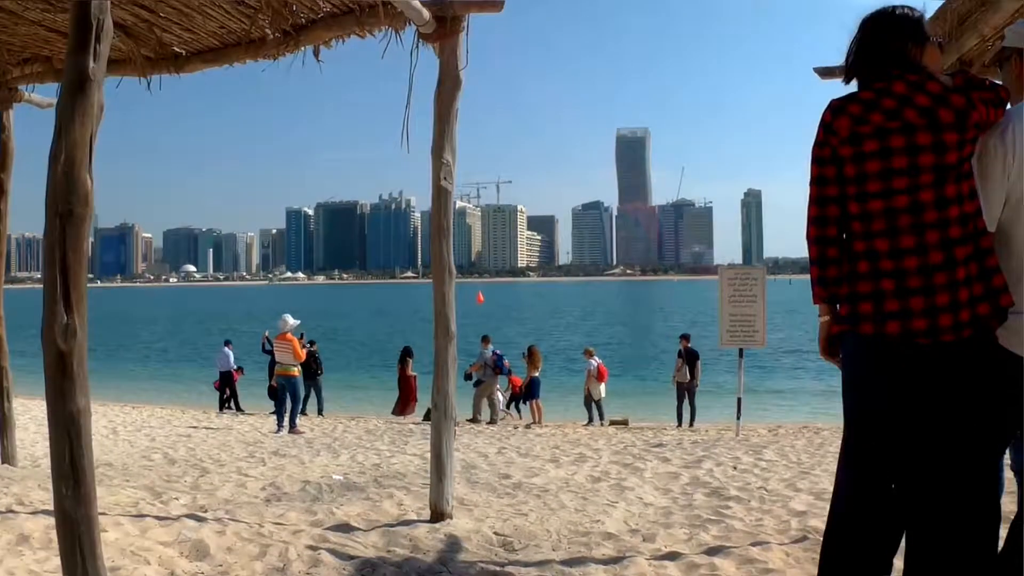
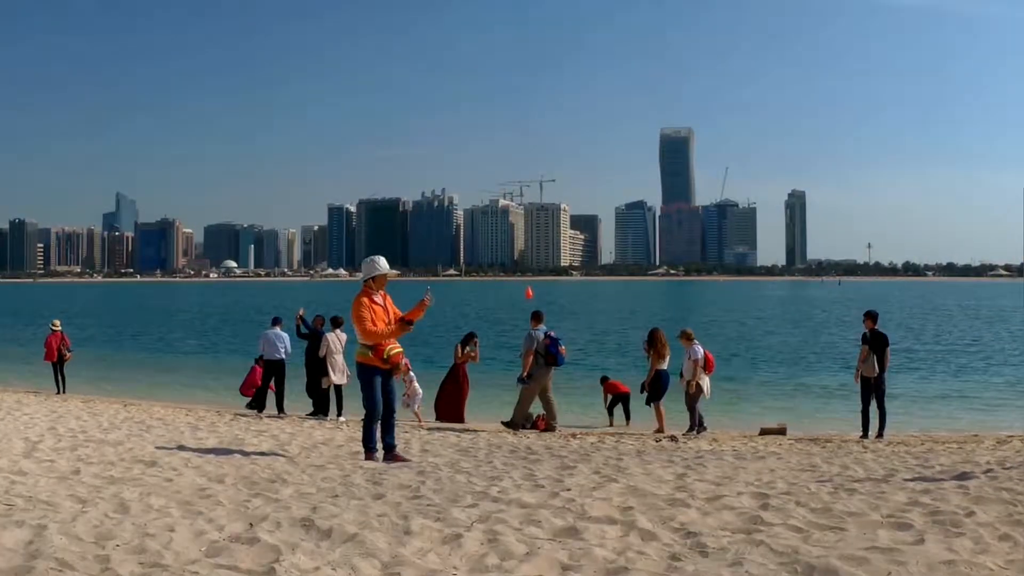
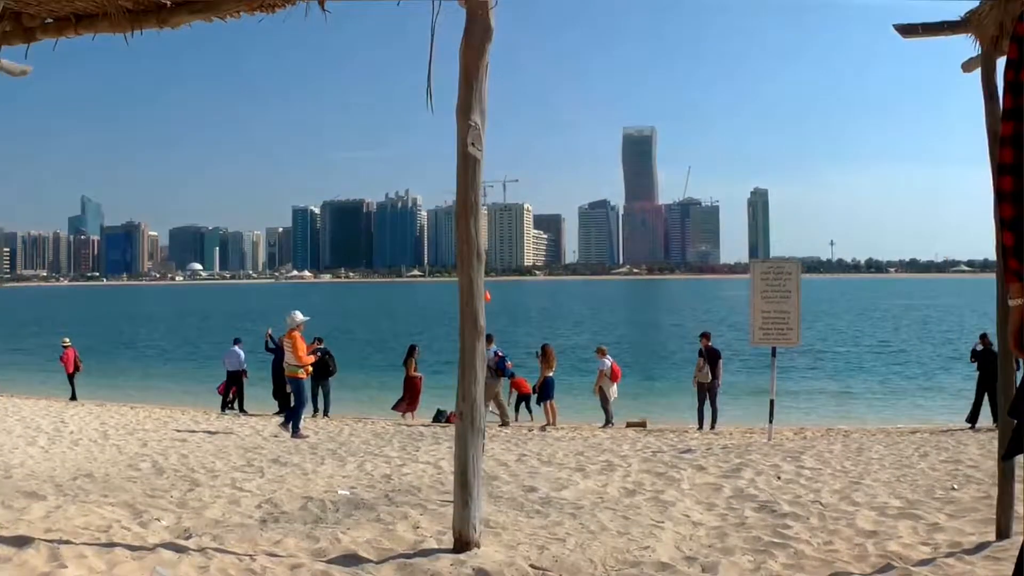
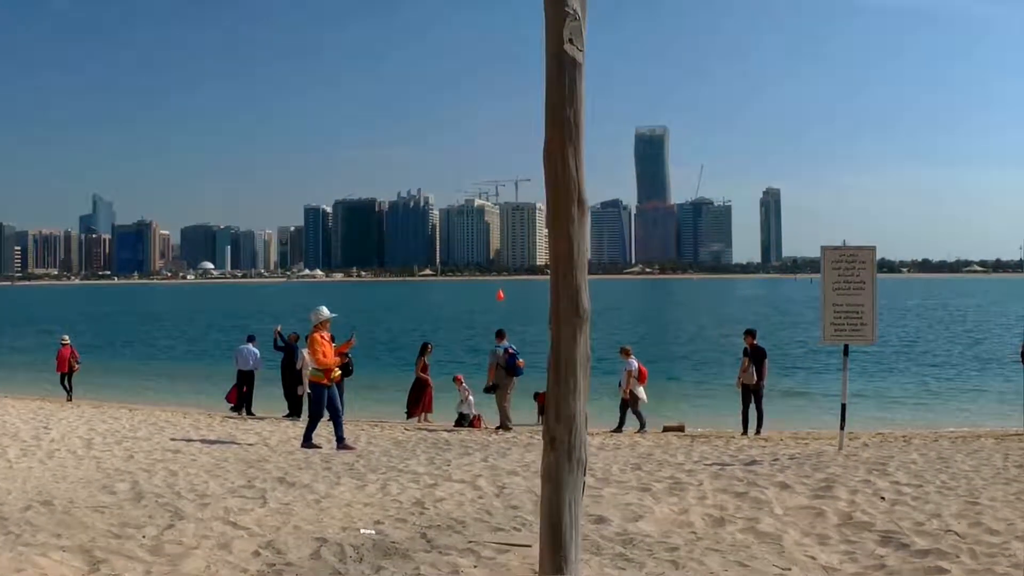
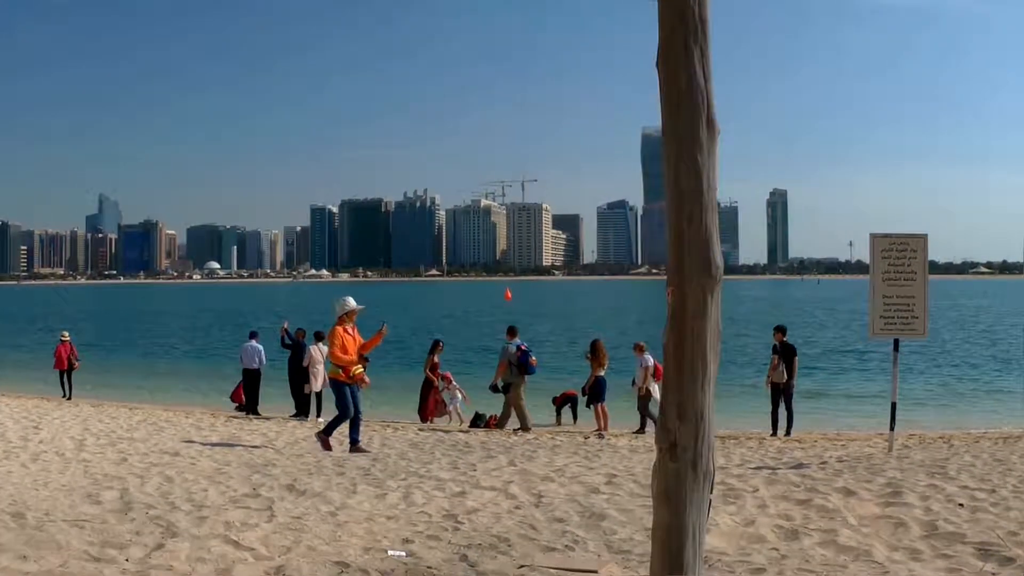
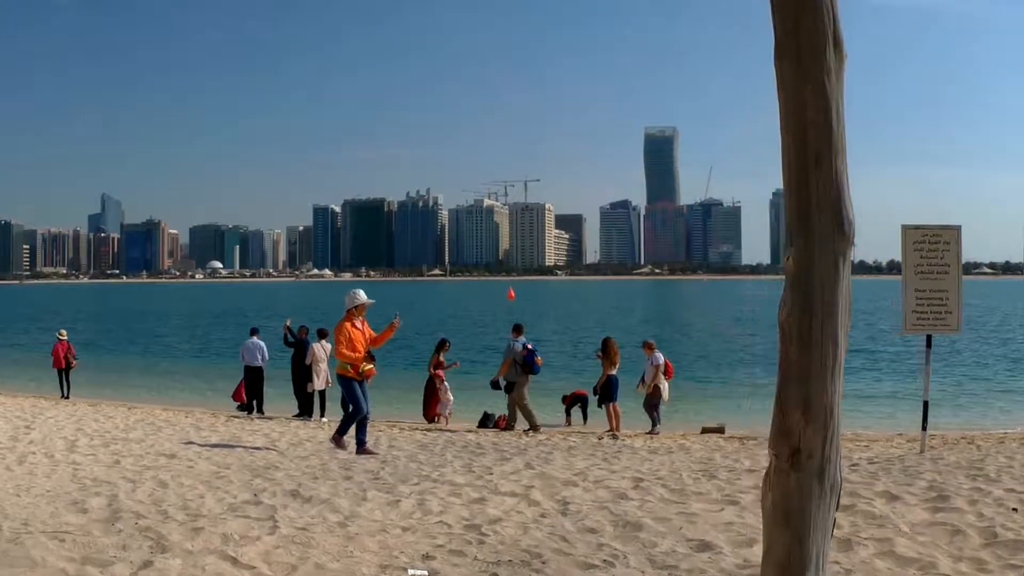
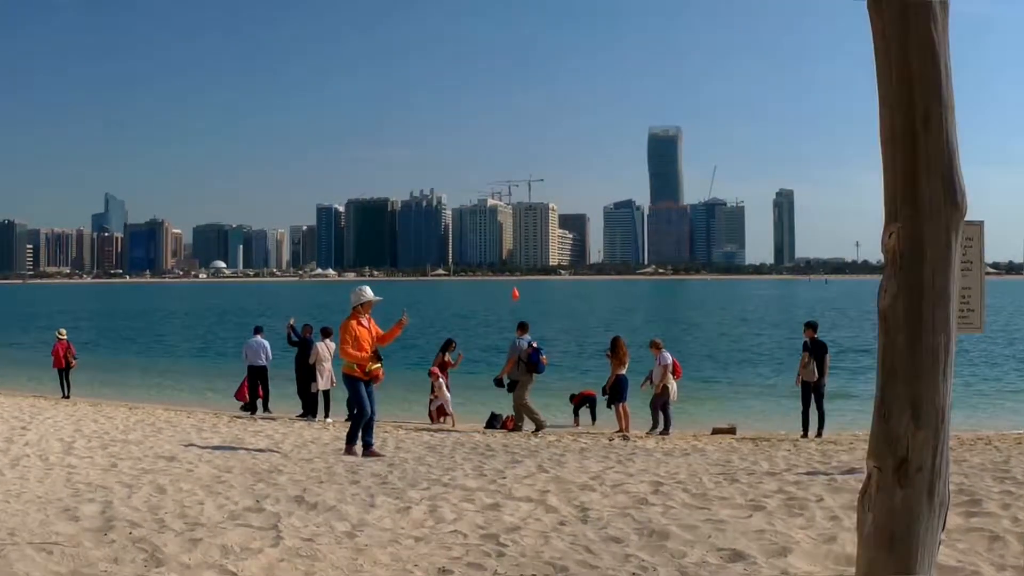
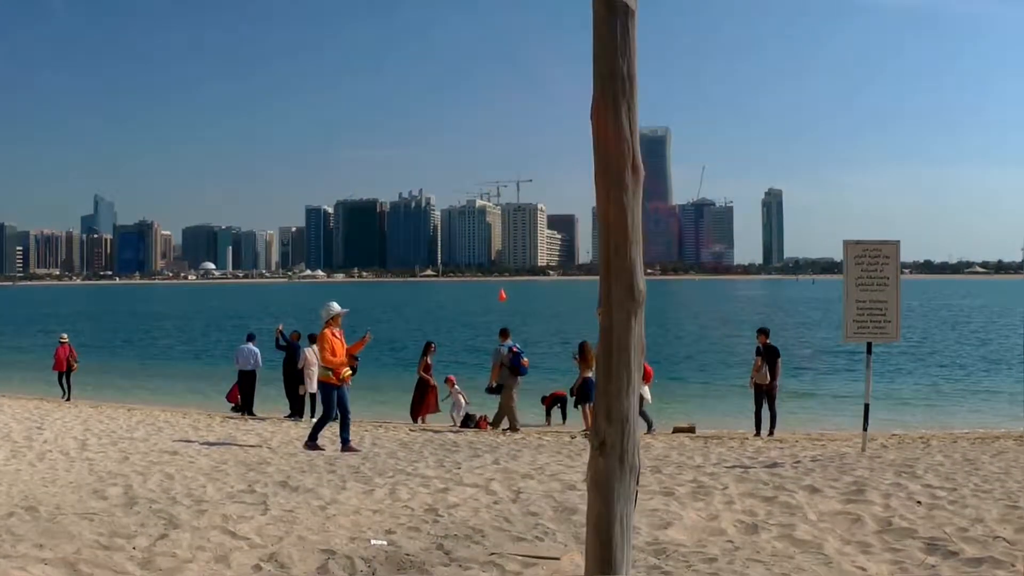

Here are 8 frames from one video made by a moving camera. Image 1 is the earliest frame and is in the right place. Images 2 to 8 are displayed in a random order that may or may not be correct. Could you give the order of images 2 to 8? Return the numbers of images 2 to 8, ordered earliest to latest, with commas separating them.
3, 4, 8, 5, 6, 7, 2
